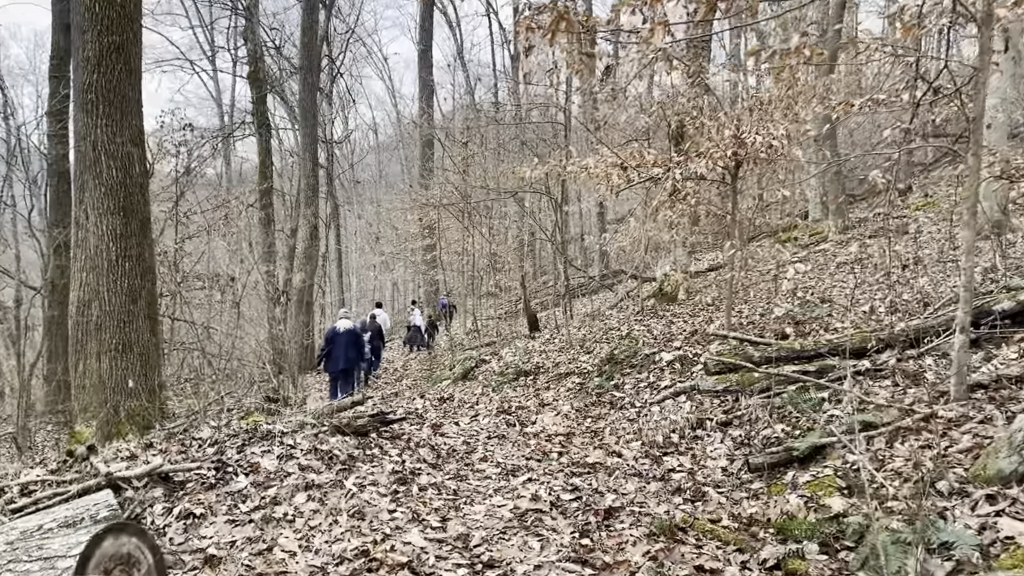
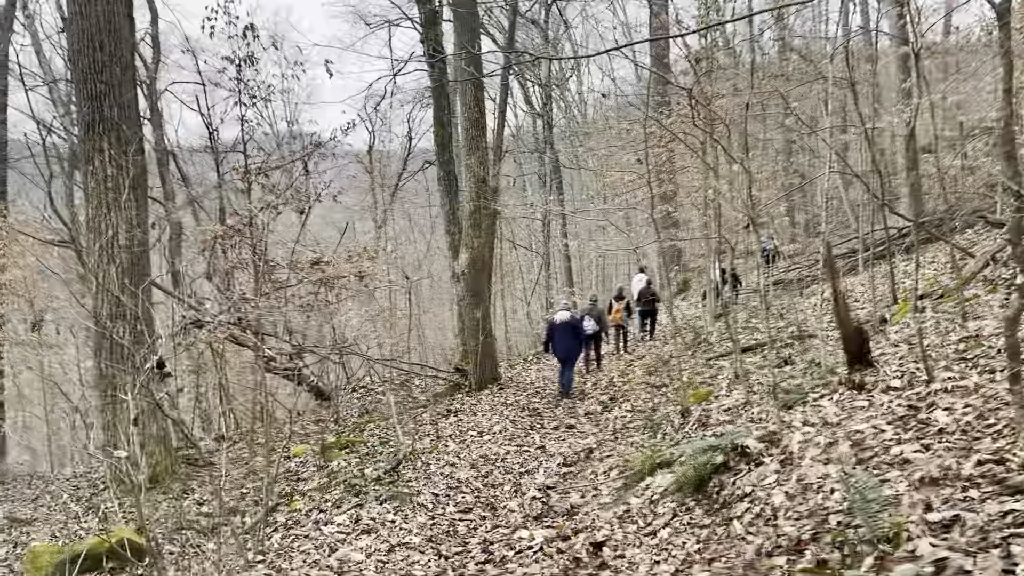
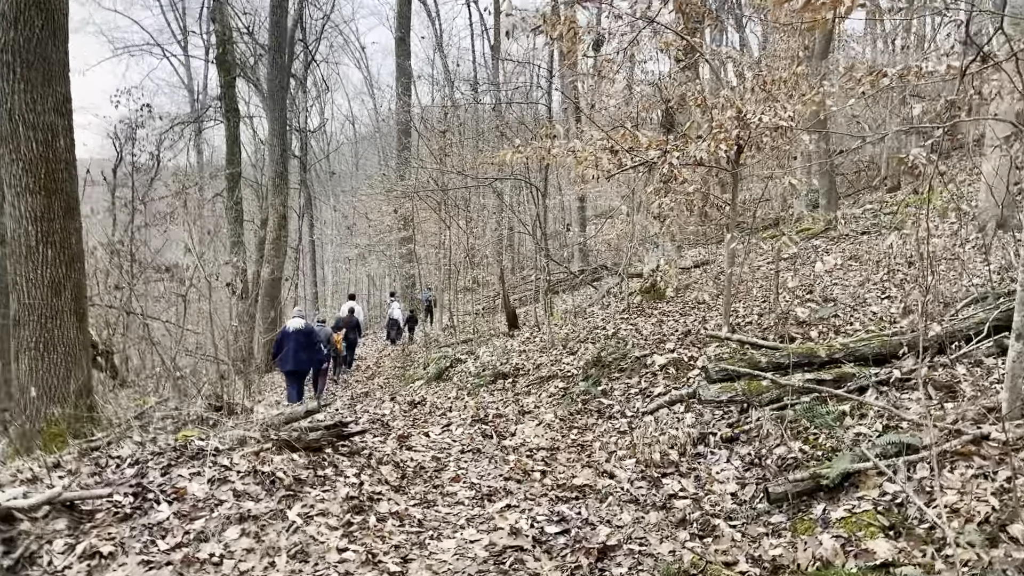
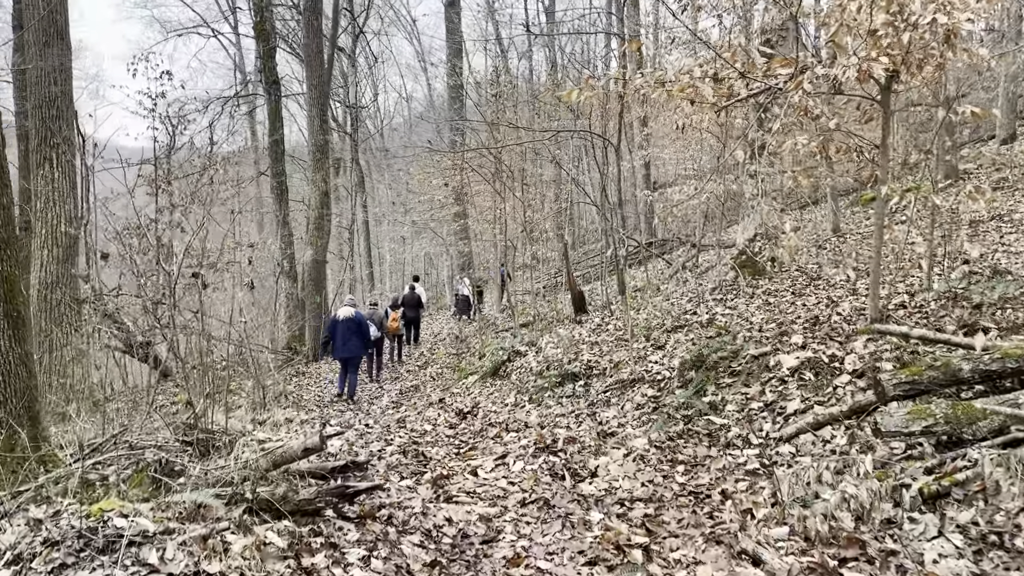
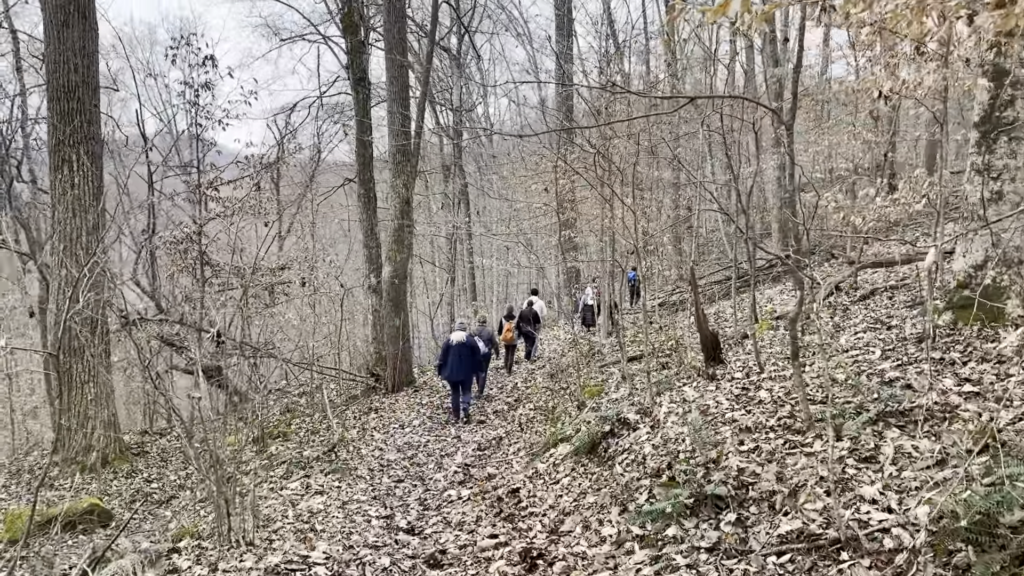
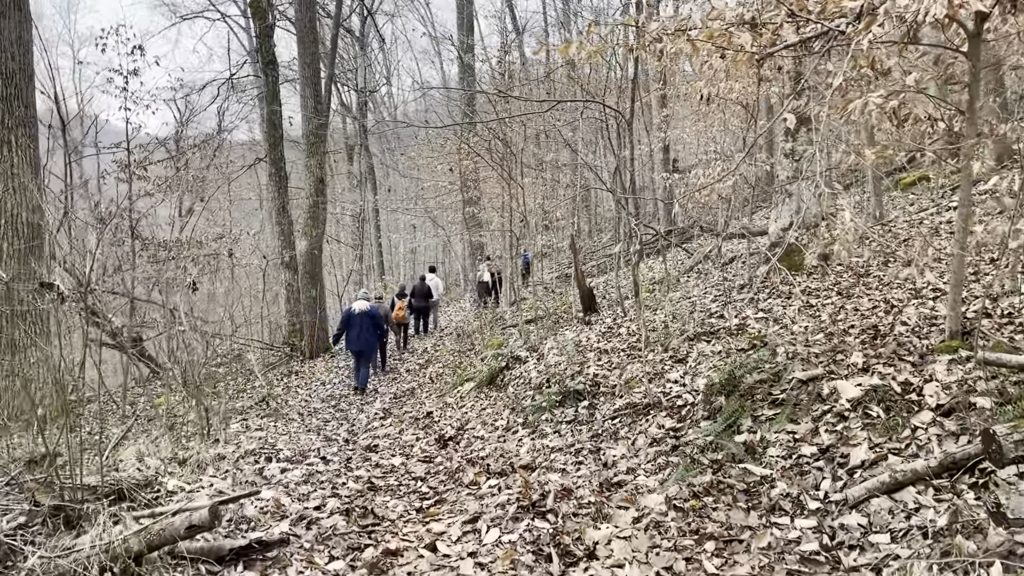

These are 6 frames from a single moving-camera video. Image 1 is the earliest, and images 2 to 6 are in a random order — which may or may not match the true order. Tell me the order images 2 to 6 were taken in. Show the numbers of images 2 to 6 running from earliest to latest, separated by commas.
3, 4, 6, 5, 2
